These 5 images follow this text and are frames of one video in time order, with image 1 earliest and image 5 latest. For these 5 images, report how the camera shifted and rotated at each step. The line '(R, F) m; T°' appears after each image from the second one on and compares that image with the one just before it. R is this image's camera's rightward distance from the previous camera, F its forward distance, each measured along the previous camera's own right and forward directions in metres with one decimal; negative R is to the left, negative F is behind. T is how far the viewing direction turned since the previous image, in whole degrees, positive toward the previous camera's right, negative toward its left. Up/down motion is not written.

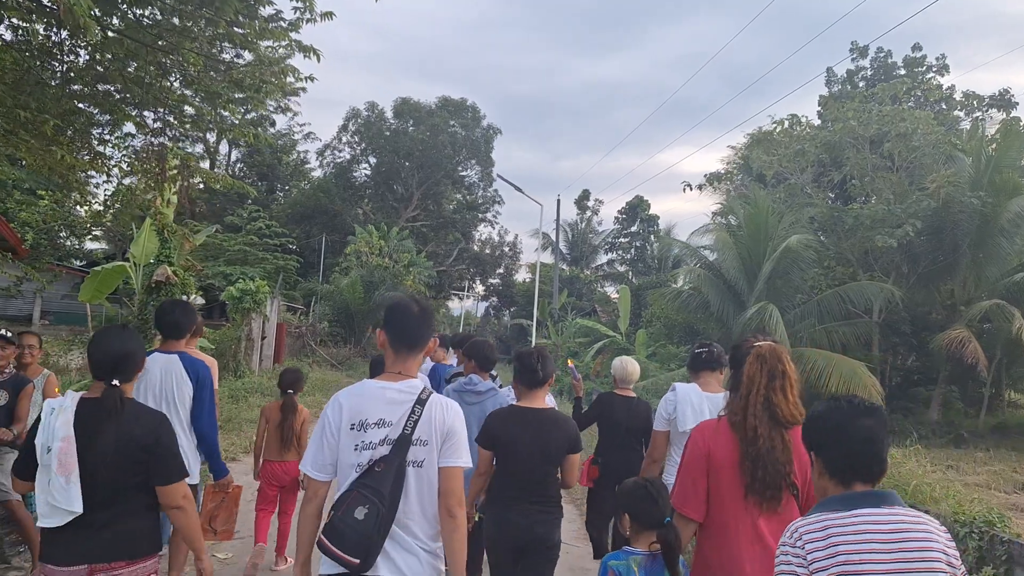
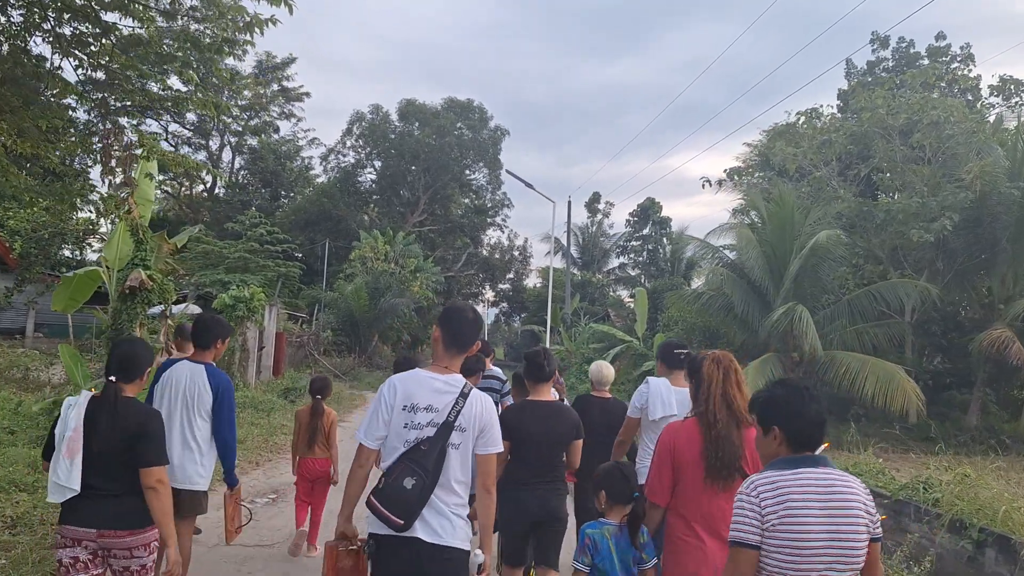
(0.0, +0.7) m; -1°
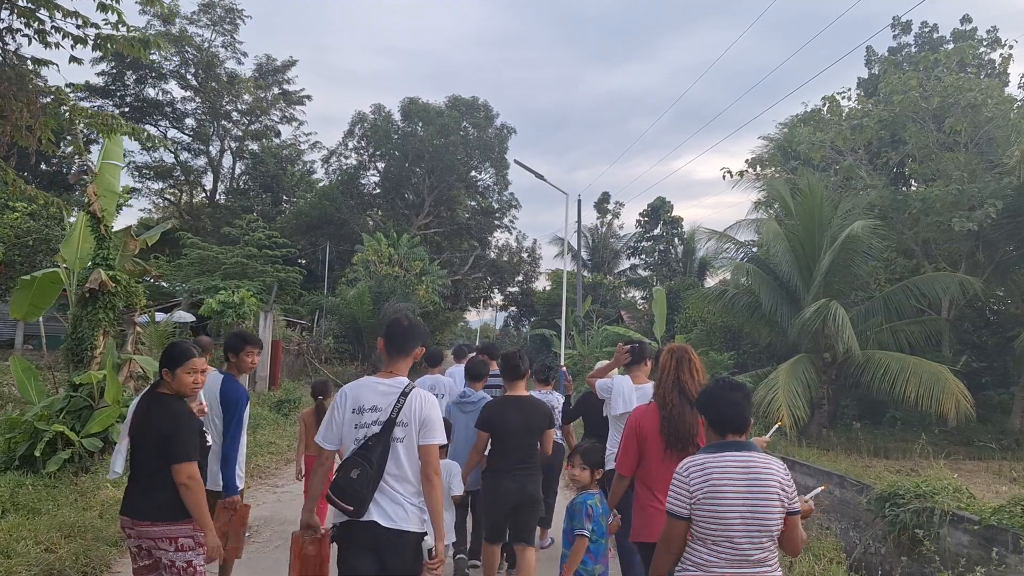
(0.0, +0.8) m; -1°
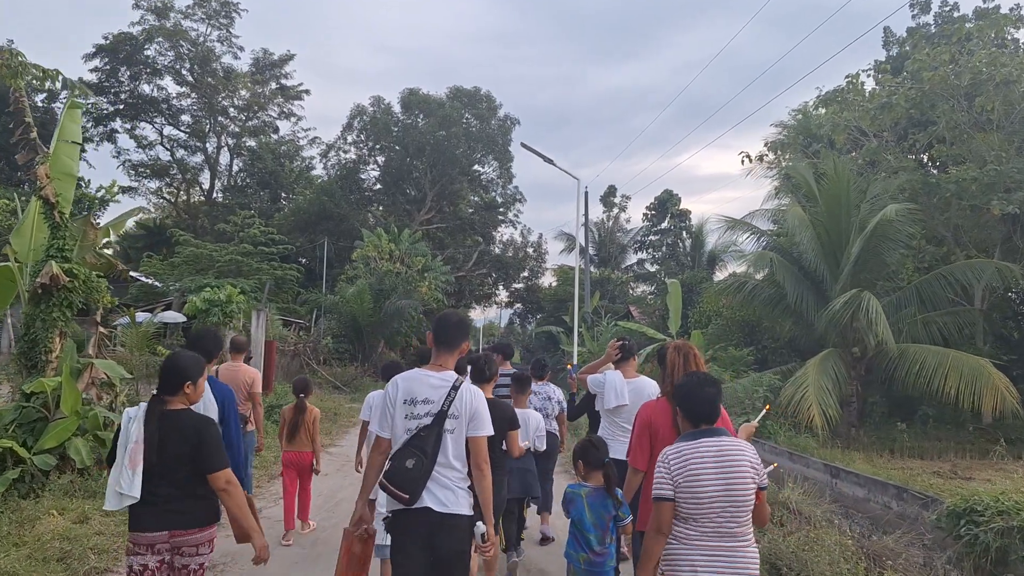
(-0.1, +0.7) m; 0°
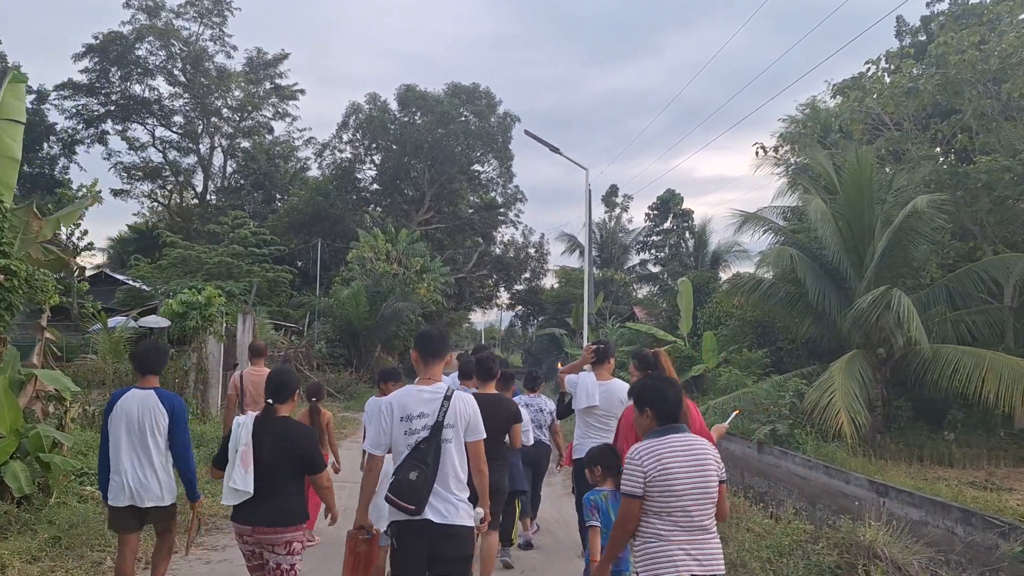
(0.0, +0.6) m; 0°
